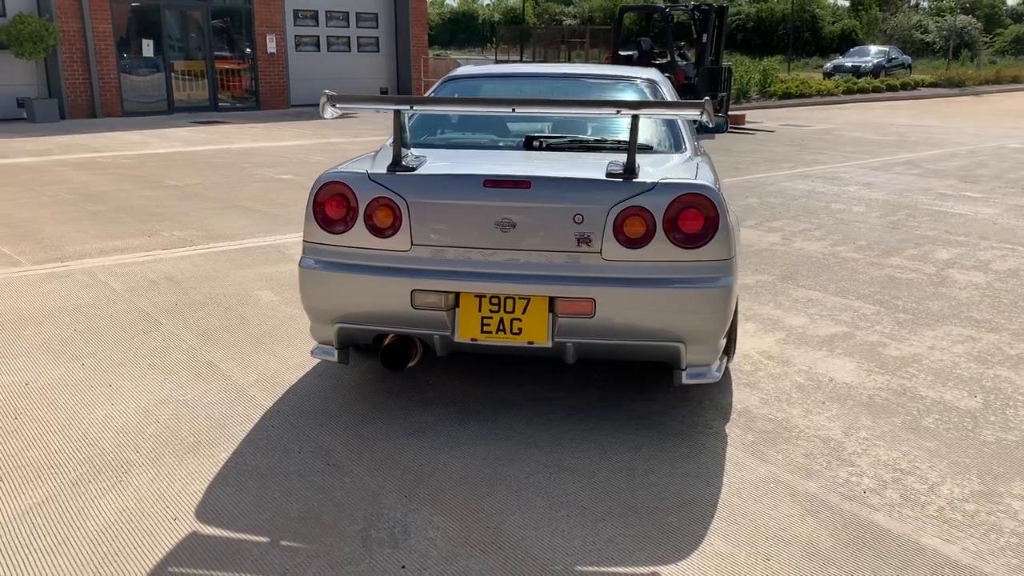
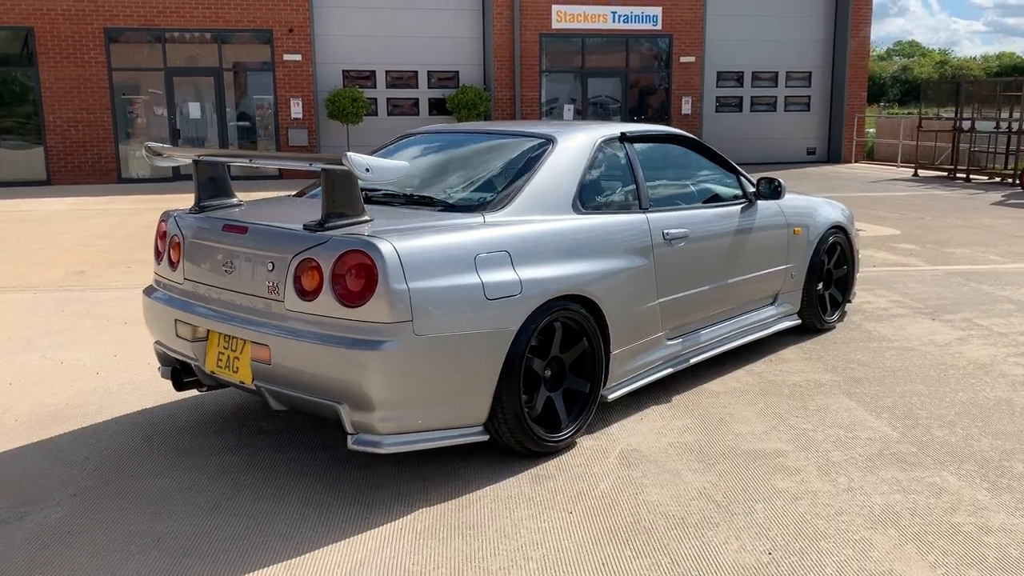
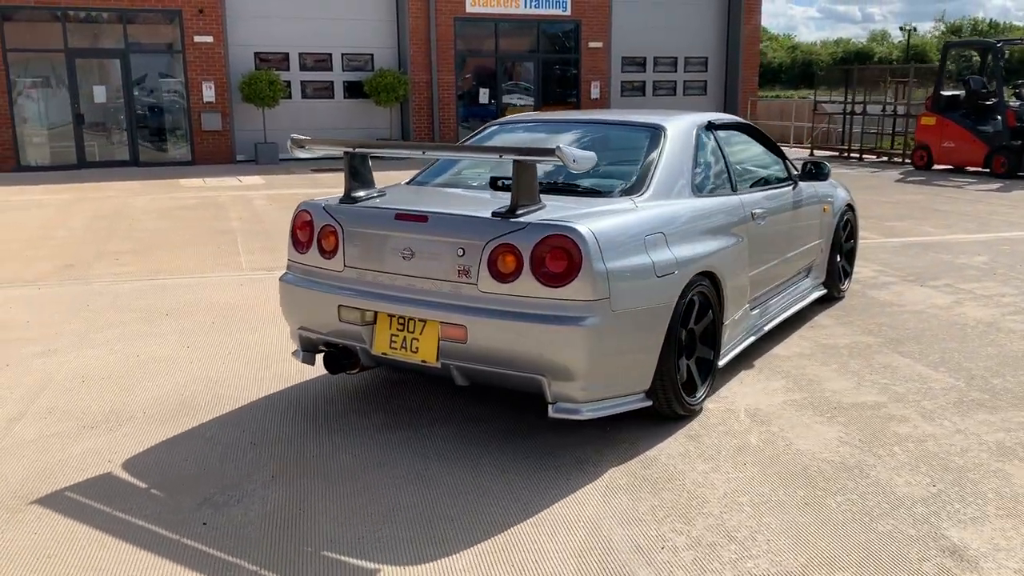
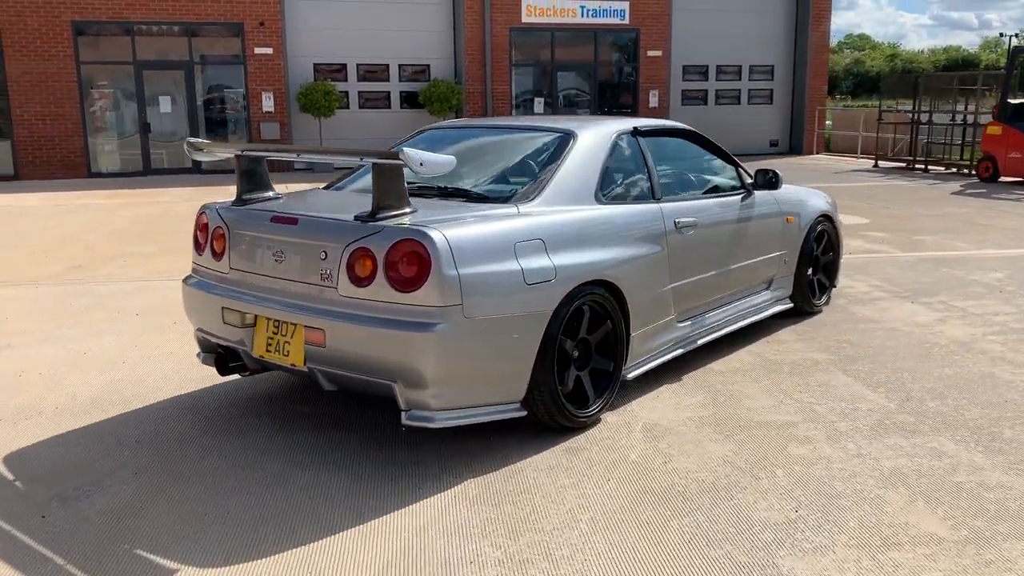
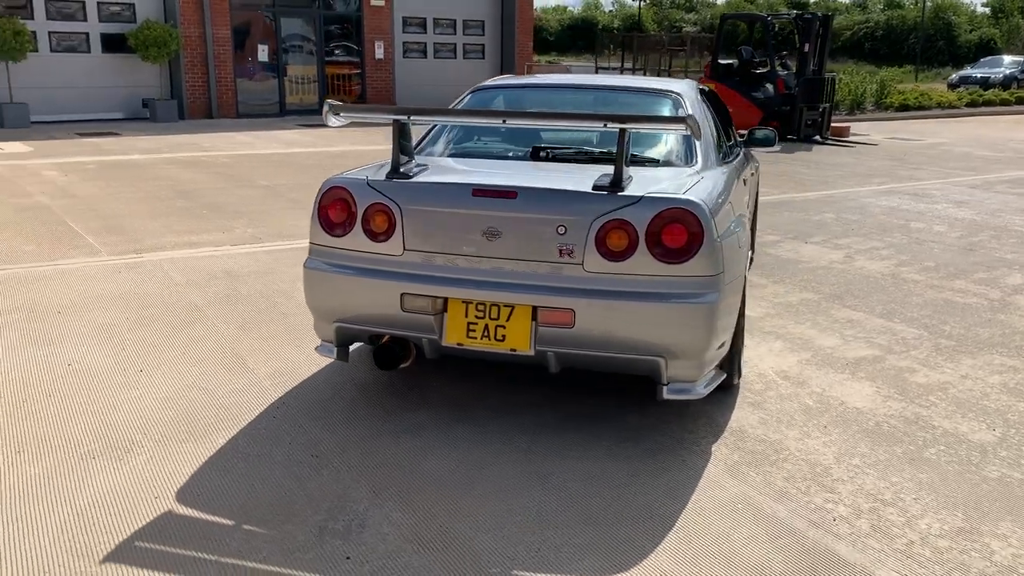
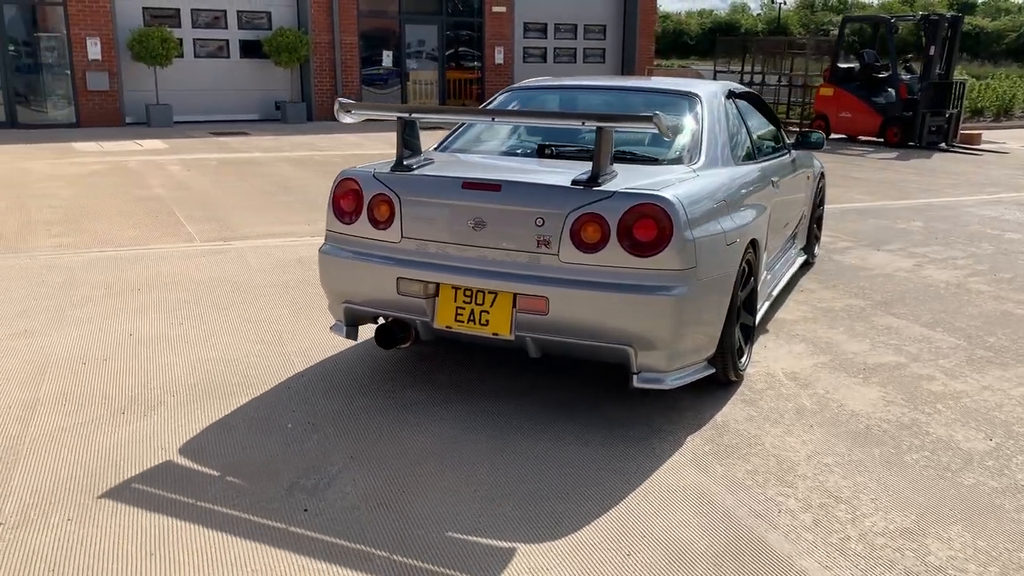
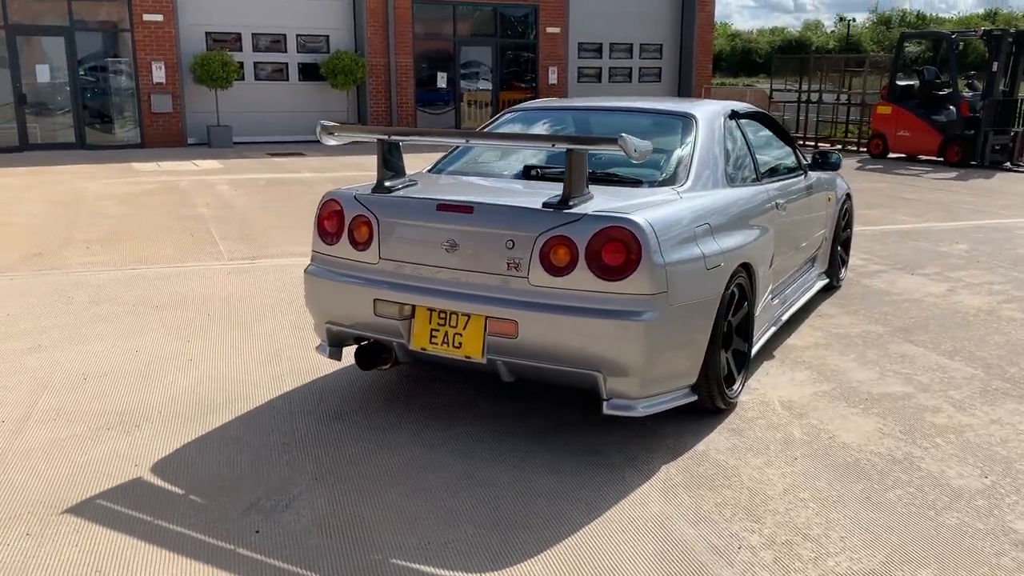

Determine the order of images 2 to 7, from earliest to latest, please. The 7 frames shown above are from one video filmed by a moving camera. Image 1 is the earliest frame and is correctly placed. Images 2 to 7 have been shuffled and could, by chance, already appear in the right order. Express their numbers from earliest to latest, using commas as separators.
5, 6, 7, 3, 4, 2
